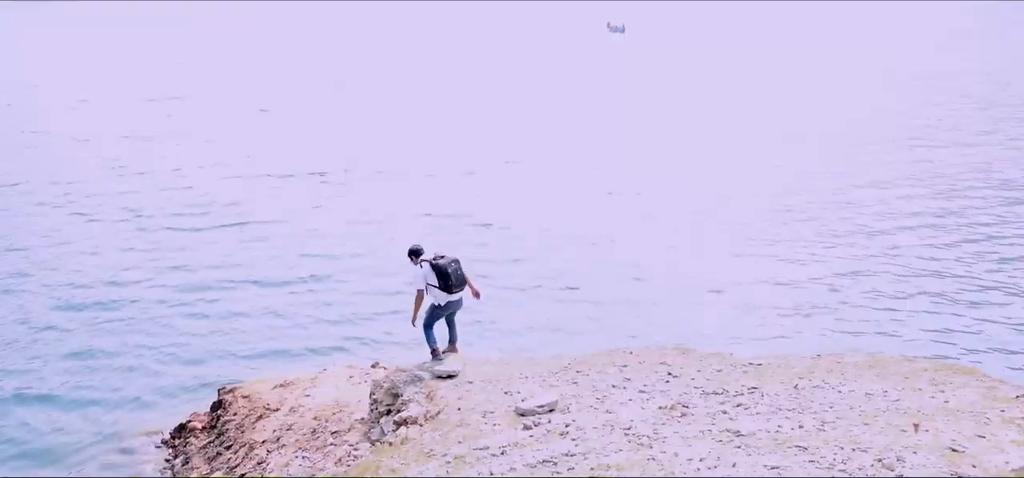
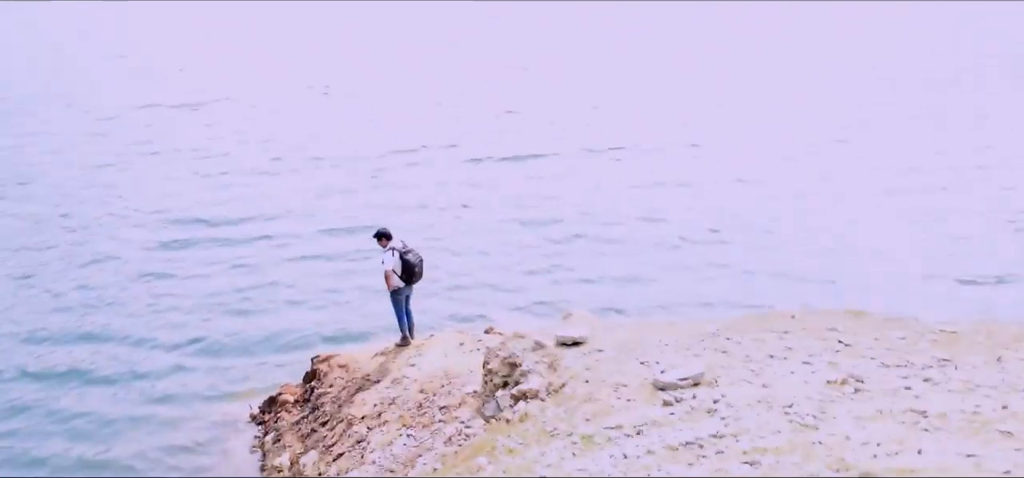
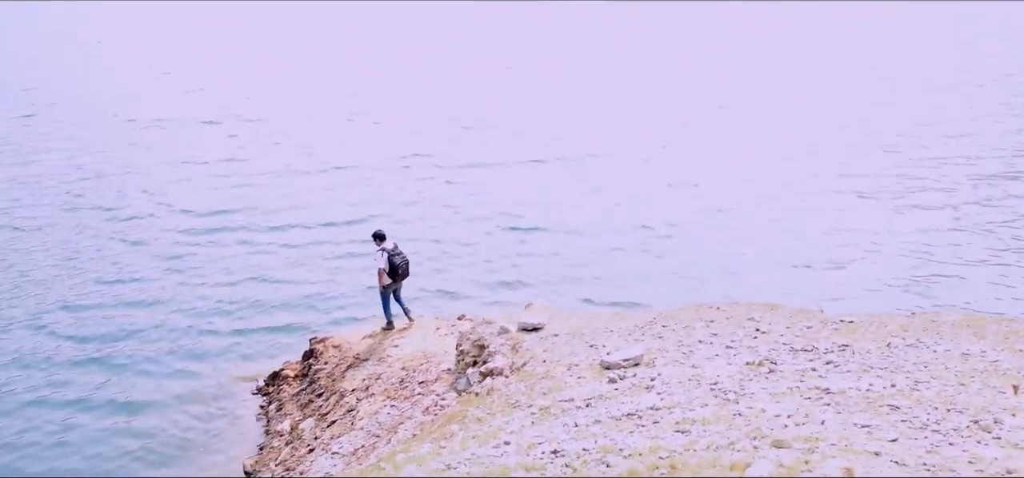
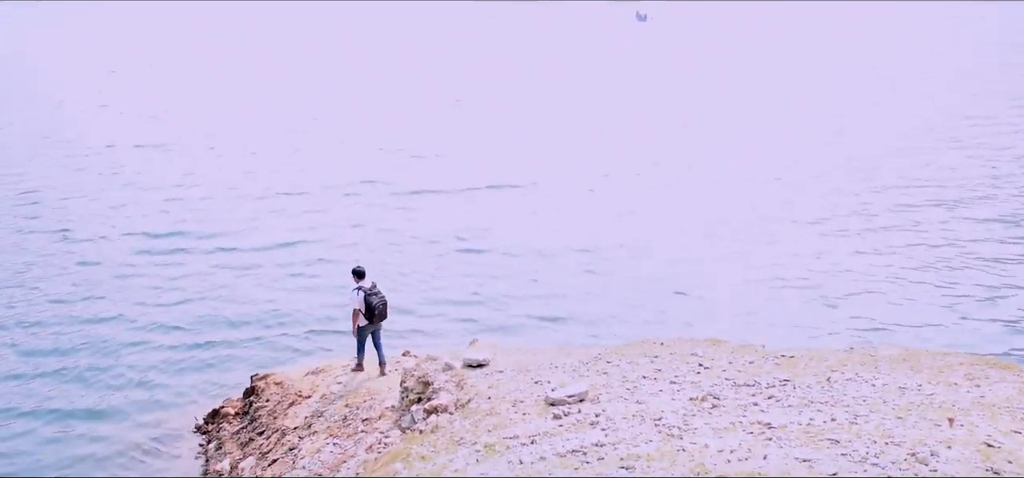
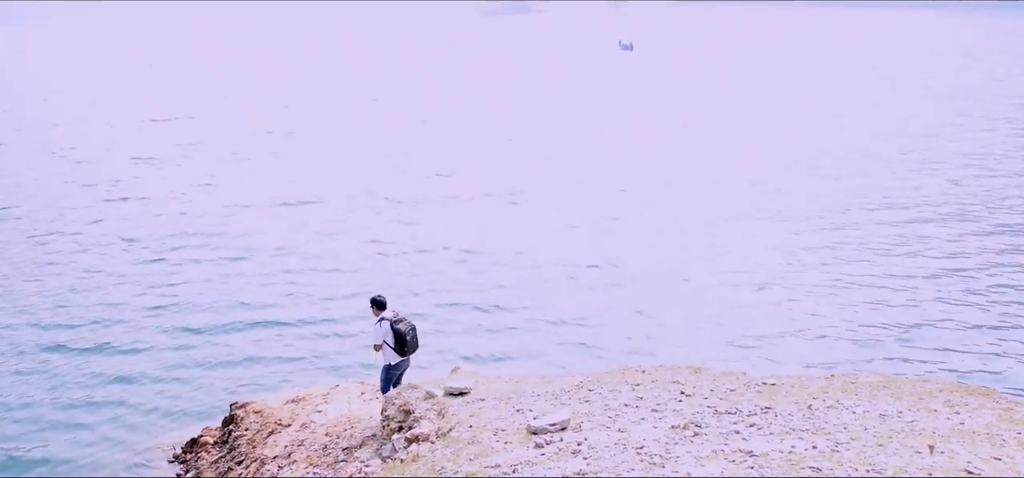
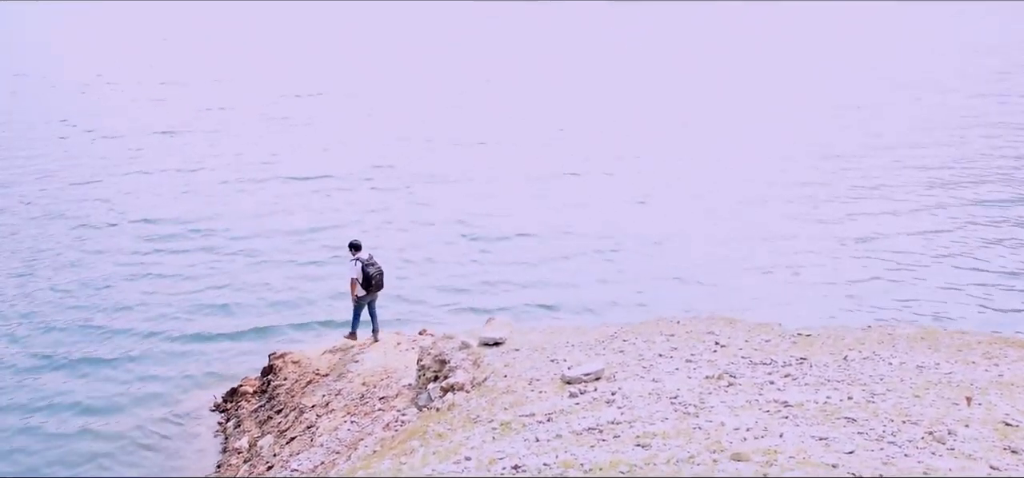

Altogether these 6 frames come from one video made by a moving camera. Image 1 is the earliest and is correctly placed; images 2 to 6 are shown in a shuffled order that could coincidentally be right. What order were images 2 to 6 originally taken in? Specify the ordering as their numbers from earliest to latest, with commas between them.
5, 4, 6, 3, 2
